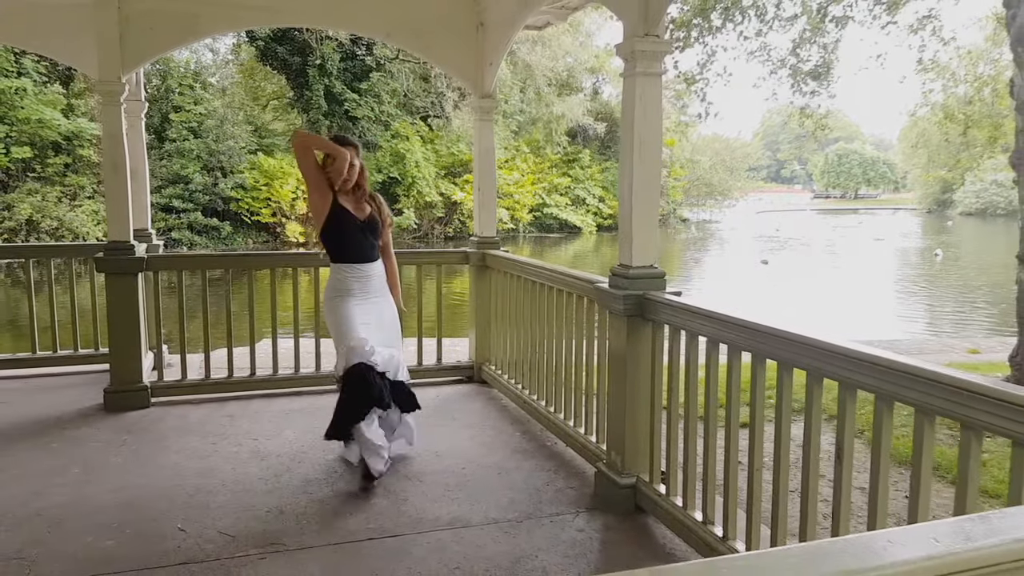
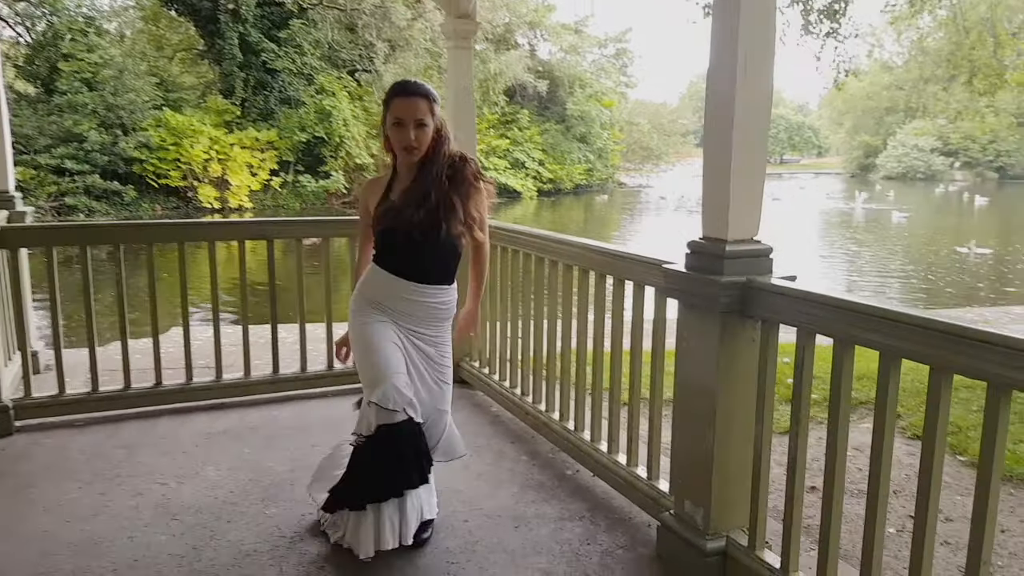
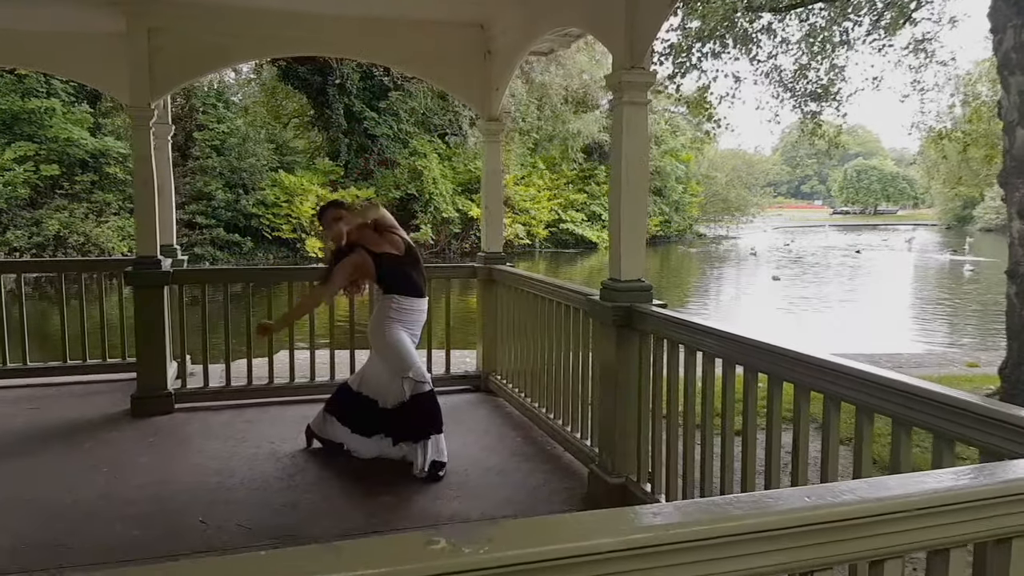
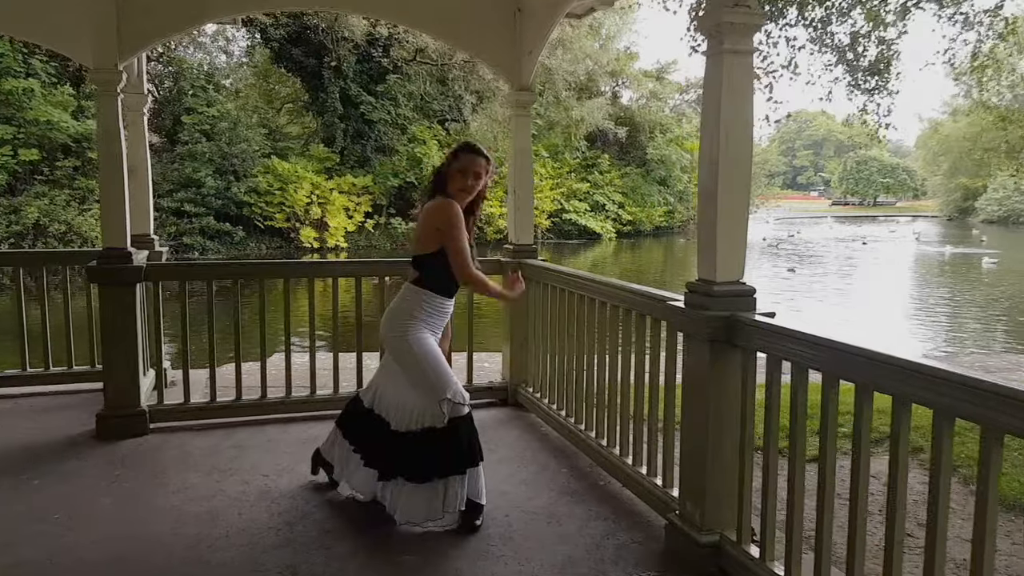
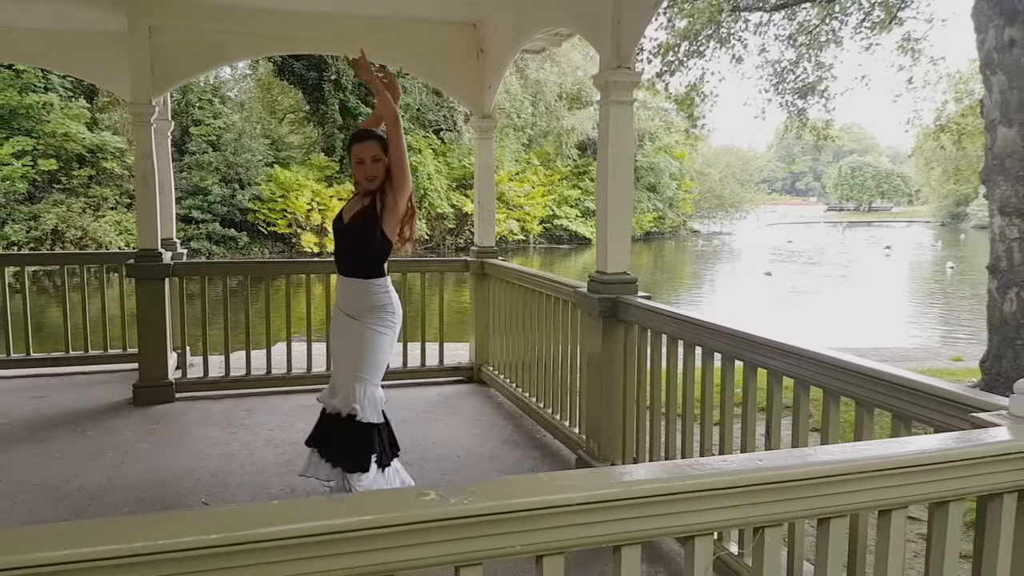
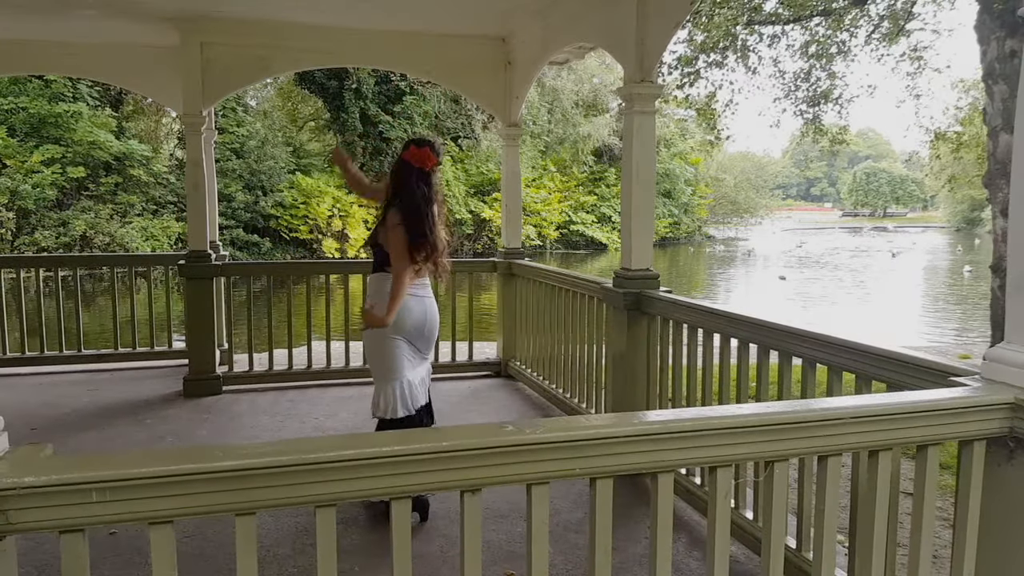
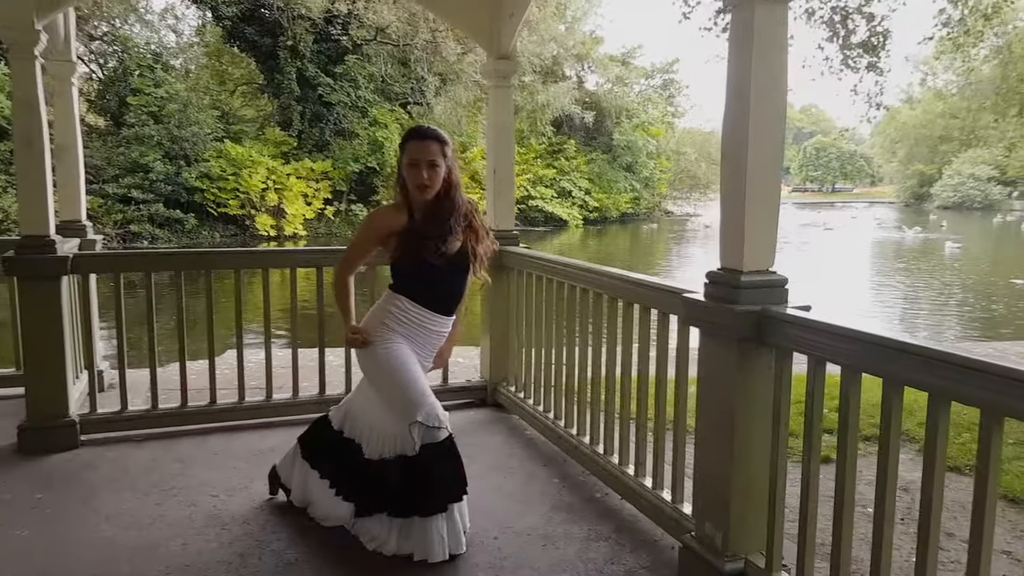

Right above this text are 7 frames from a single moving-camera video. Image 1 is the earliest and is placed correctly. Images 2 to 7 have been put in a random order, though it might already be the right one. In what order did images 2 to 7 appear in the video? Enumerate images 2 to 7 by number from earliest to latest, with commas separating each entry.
5, 6, 3, 4, 7, 2
